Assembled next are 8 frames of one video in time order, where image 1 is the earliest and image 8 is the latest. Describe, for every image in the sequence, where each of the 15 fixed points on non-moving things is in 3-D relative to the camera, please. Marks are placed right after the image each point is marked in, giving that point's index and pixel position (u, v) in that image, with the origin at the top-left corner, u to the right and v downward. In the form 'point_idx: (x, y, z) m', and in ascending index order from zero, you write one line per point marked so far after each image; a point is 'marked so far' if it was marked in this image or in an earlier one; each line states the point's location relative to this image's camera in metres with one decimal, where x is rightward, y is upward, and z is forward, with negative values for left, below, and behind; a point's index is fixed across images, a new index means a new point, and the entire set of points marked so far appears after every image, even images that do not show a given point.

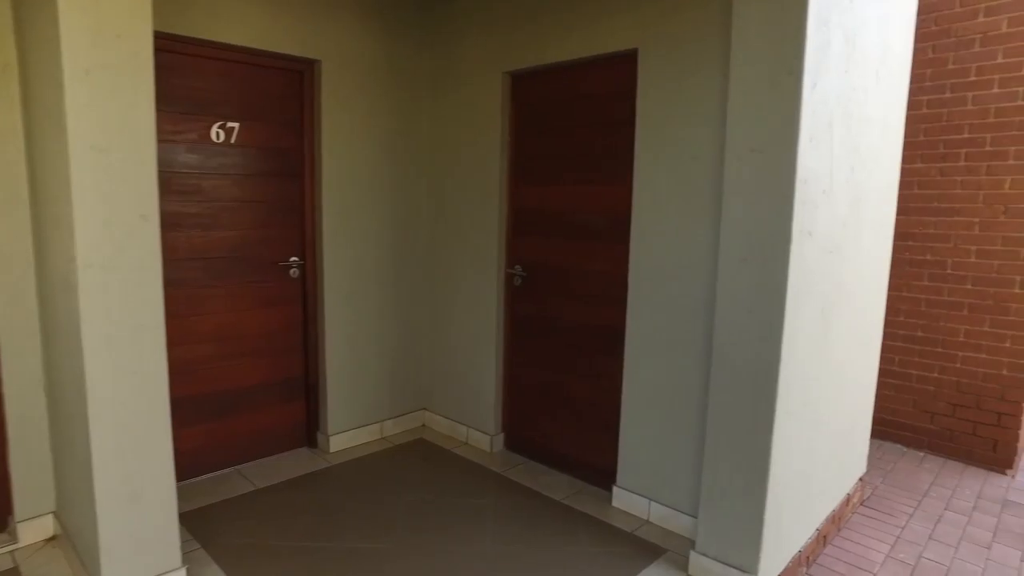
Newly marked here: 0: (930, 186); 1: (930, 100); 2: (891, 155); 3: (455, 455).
0: (+2.2, +0.5, +3.7) m
1: (+2.2, +1.0, +3.7) m
2: (+1.4, +0.5, +2.6) m
3: (-0.2, -0.7, +3.0) m
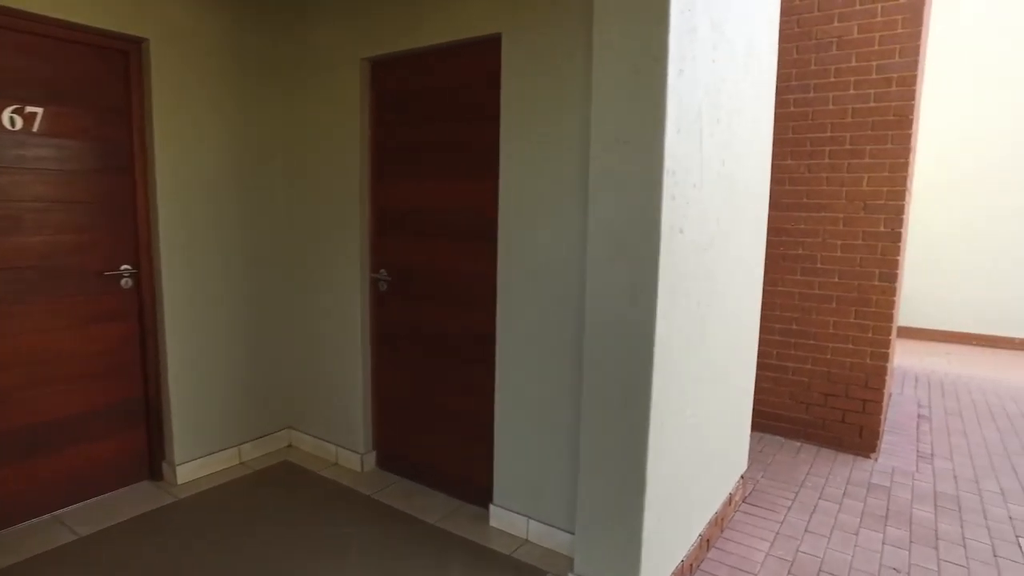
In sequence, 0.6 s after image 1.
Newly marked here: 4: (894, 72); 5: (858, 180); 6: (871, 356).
0: (+1.6, +0.6, +3.8) m
1: (+1.5, +1.0, +3.8) m
2: (+0.9, +0.5, +2.6) m
3: (-0.7, -0.7, +2.7) m
4: (+1.9, +1.1, +3.5) m
5: (+1.8, +0.6, +3.6) m
6: (+1.9, -0.4, +3.7) m
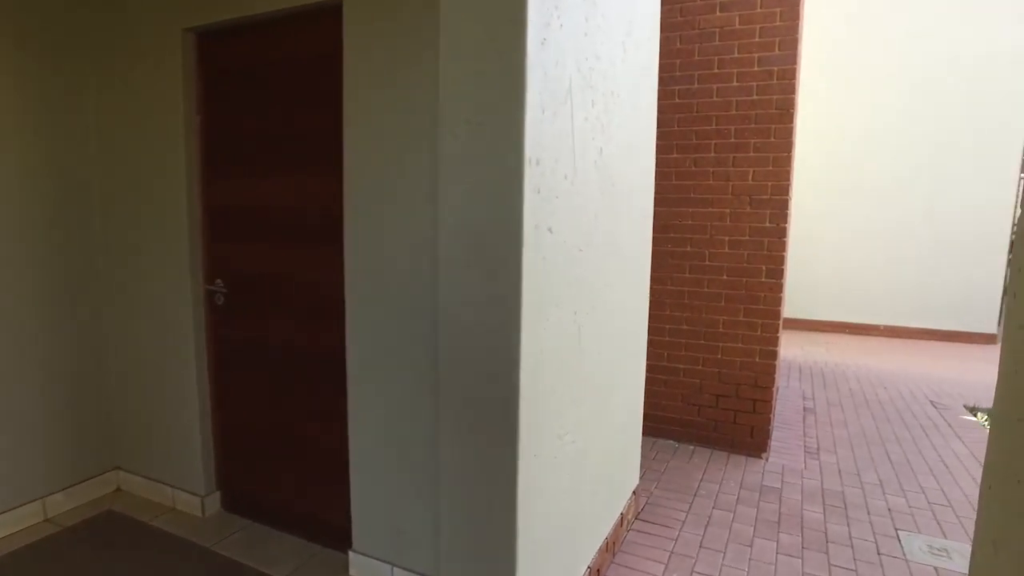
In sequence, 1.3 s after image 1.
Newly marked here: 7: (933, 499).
0: (+0.9, +0.6, +3.7) m
1: (+0.9, +1.0, +3.7) m
2: (+0.5, +0.5, +2.4) m
3: (-1.2, -0.8, +2.3) m
4: (+1.3, +1.1, +3.4) m
5: (+1.2, +0.6, +3.5) m
6: (+1.3, -0.3, +3.6) m
7: (+2.1, -1.1, +3.5) m
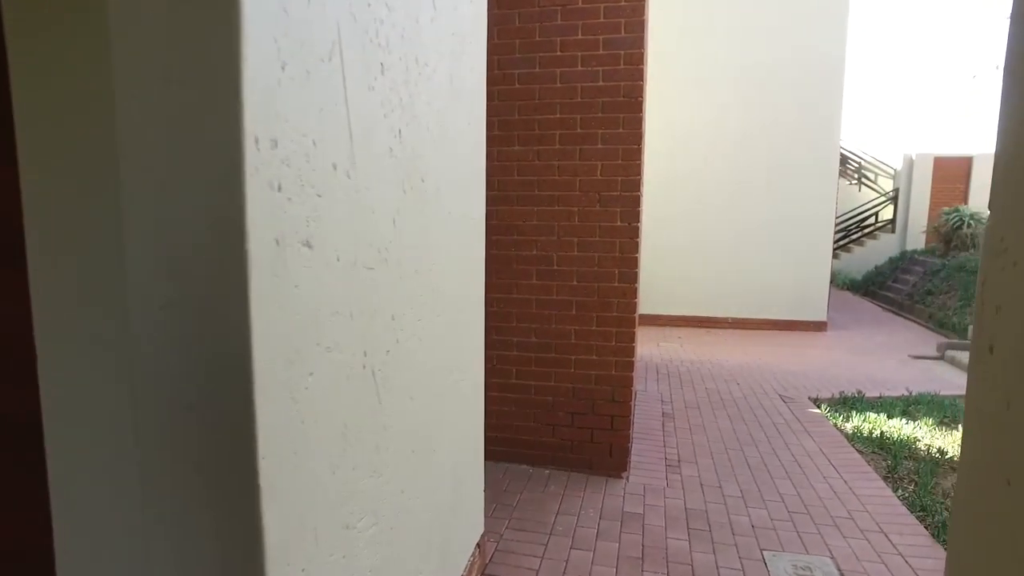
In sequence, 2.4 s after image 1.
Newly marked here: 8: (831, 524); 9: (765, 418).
0: (+0.1, +0.6, +3.3) m
1: (0.0, +1.0, +3.3) m
2: (-0.1, +0.4, +2.0) m
3: (-1.7, -0.9, +1.6) m
4: (+0.5, +1.1, +3.1) m
5: (+0.4, +0.6, +3.2) m
6: (+0.5, -0.4, +3.3) m
7: (+1.3, -1.1, +3.4) m
8: (+1.5, -1.1, +3.3) m
9: (+1.8, -0.9, +4.9) m
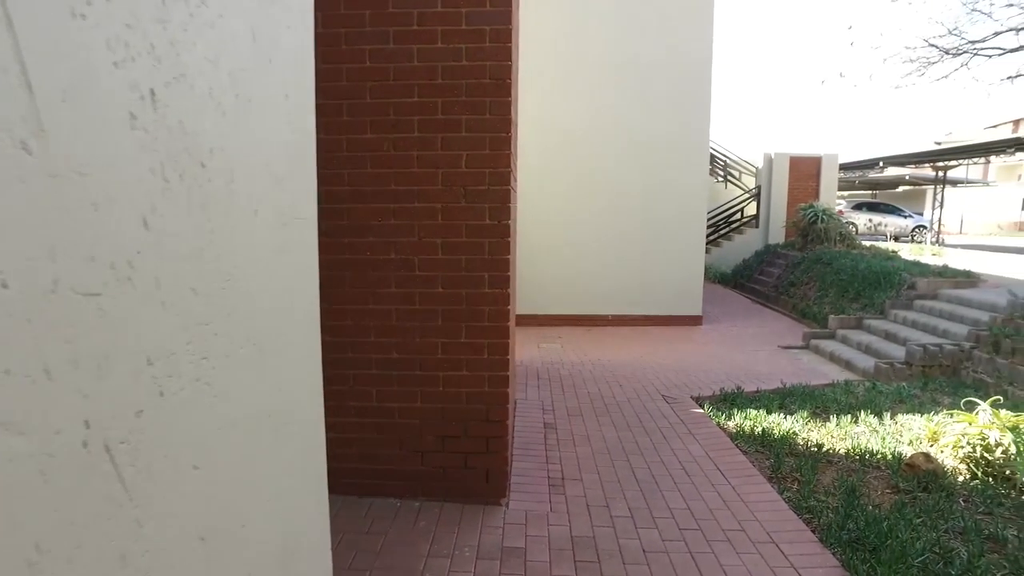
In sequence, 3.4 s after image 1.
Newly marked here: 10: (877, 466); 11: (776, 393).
0: (-0.5, +0.5, +2.9) m
1: (-0.6, +1.0, +2.8) m
2: (-0.5, +0.4, +1.5) m
3: (-1.9, -1.0, +0.9) m
4: (-0.1, +1.0, +2.7) m
5: (-0.2, +0.5, +2.8) m
6: (-0.1, -0.4, +2.9) m
7: (+0.8, -1.1, +3.1) m
8: (+0.9, -1.1, +3.1) m
9: (+0.9, -0.9, +4.8) m
10: (+2.3, -1.1, +4.4) m
11: (+2.3, -0.9, +6.0) m
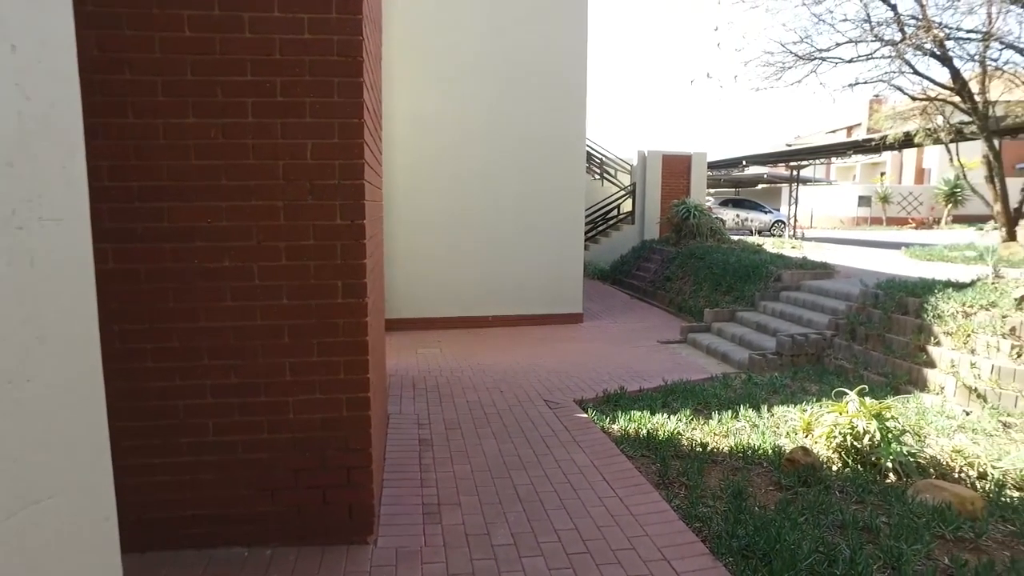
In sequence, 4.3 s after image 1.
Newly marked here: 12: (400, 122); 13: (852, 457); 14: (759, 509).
0: (-1.0, +0.5, +2.4) m
1: (-1.1, +0.9, +2.4) m
2: (-0.8, +0.4, +1.1) m
3: (-2.0, -1.1, +0.2) m
4: (-0.6, +1.0, +2.3) m
5: (-0.7, +0.5, +2.4) m
6: (-0.6, -0.4, +2.5) m
7: (+0.2, -1.1, +2.9) m
8: (+0.4, -1.1, +2.9) m
9: (+0.1, -0.9, +4.5) m
10: (+1.6, -1.1, +4.4) m
11: (+1.2, -0.9, +5.9) m
12: (-1.3, +1.9, +8.1) m
13: (+2.2, -1.1, +4.5) m
14: (+1.3, -1.1, +3.6) m
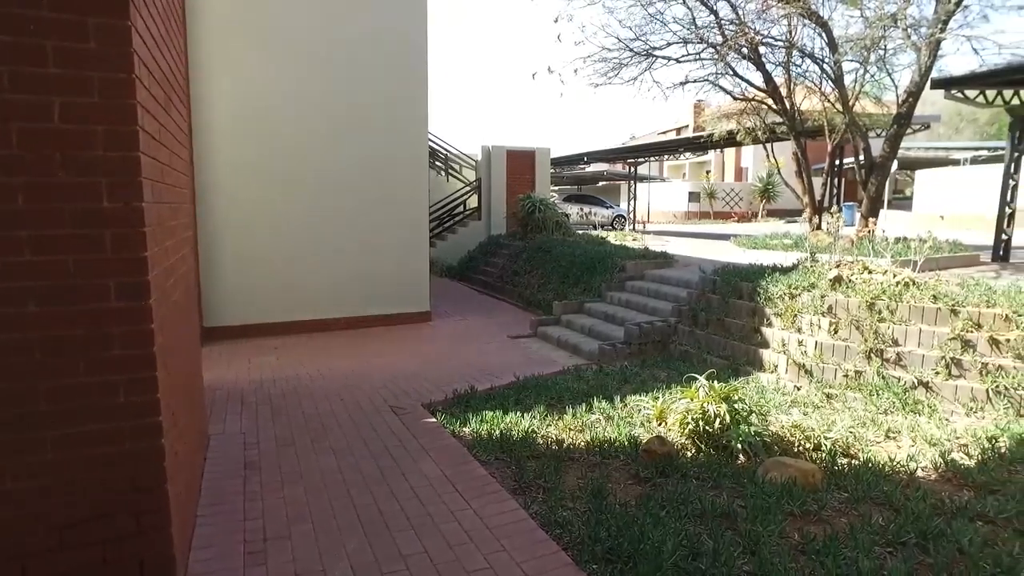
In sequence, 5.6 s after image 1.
0: (-1.5, +0.5, +1.8) m
1: (-1.6, +0.9, +1.7) m
2: (-1.0, +0.4, +0.5) m
3: (-2.0, -1.1, -0.6) m
4: (-1.1, +1.0, +1.8) m
5: (-1.2, +0.5, +1.8) m
6: (-1.1, -0.4, +2.0) m
7: (-0.3, -1.0, +2.5) m
8: (-0.2, -1.1, +2.5) m
9: (-0.8, -0.9, +4.1) m
10: (+0.6, -1.0, +4.3) m
11: (0.0, -0.8, +5.7) m
12: (-3.0, +1.9, +7.3) m
13: (+1.2, -1.0, +4.5) m
14: (+0.5, -1.1, +3.4) m
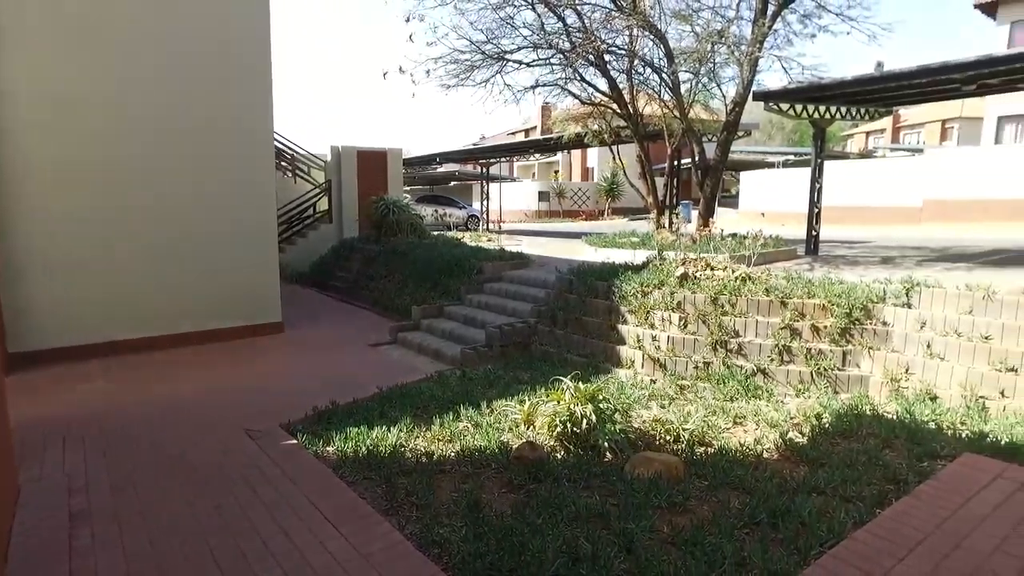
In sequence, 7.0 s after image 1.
0: (-1.8, +0.4, +1.3) m
1: (-1.8, +0.8, +1.2) m
2: (-1.0, +0.3, +0.2) m
3: (-1.7, -1.2, -1.1) m
4: (-1.4, +0.9, +1.4) m
5: (-1.5, +0.4, +1.4) m
6: (-1.4, -0.5, +1.6) m
7: (-0.7, -1.1, +2.3) m
8: (-0.6, -1.1, +2.3) m
9: (-1.5, -1.0, +3.7) m
10: (-0.2, -1.1, +4.2) m
11: (-1.1, -0.9, +5.5) m
12: (-4.4, +1.7, +6.4) m
13: (+0.4, -1.0, +4.5) m
14: (-0.1, -1.1, +3.3) m
